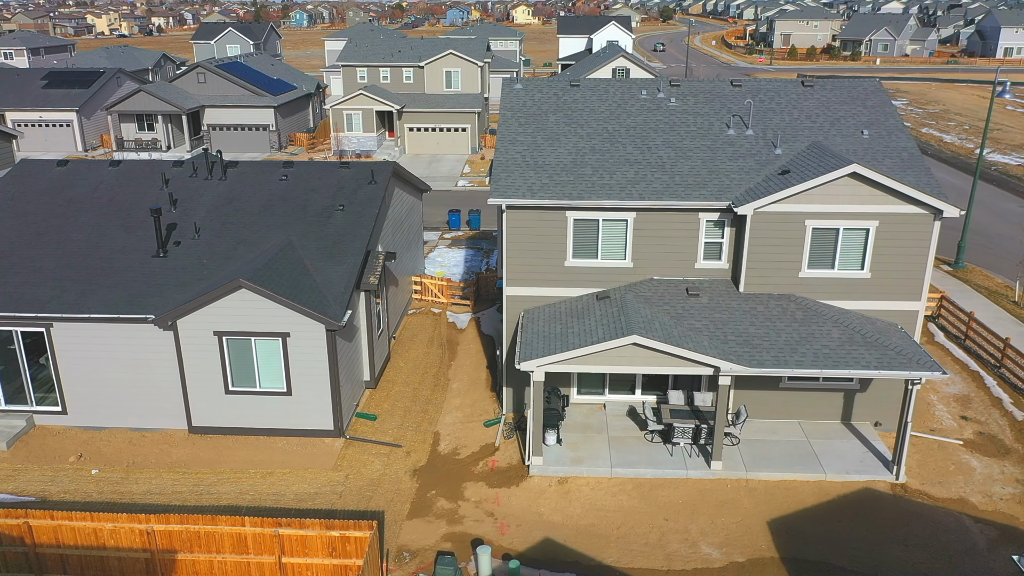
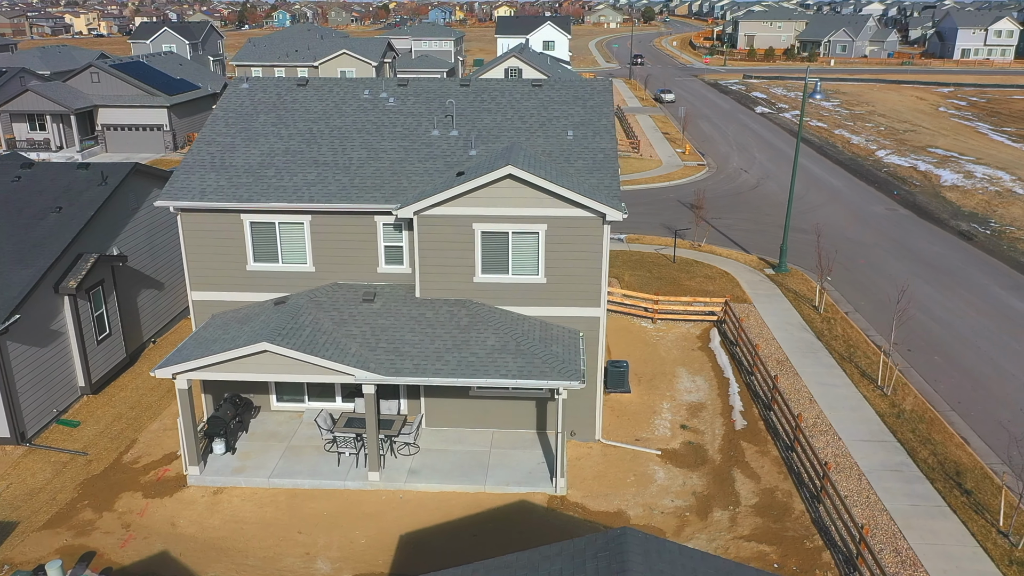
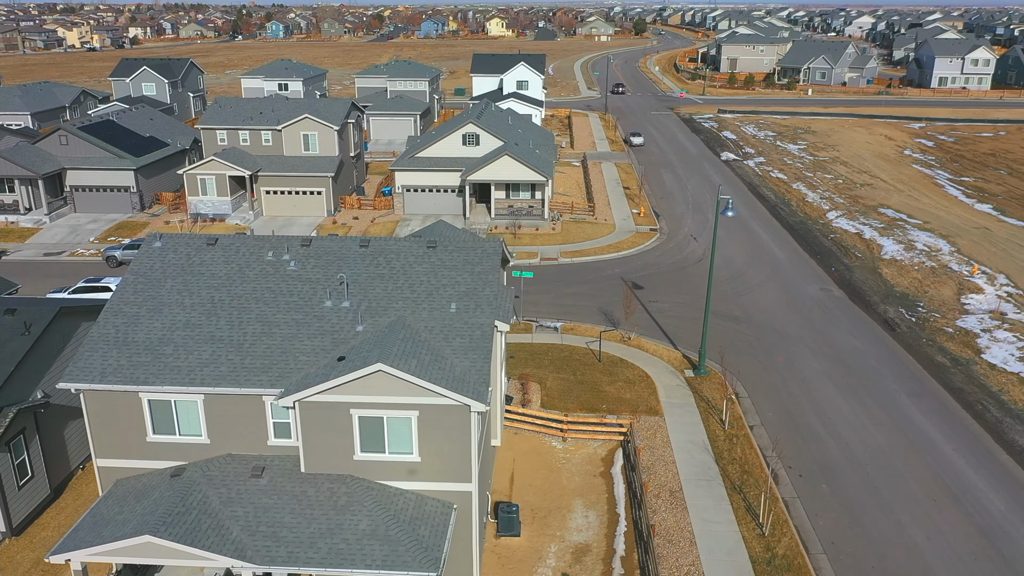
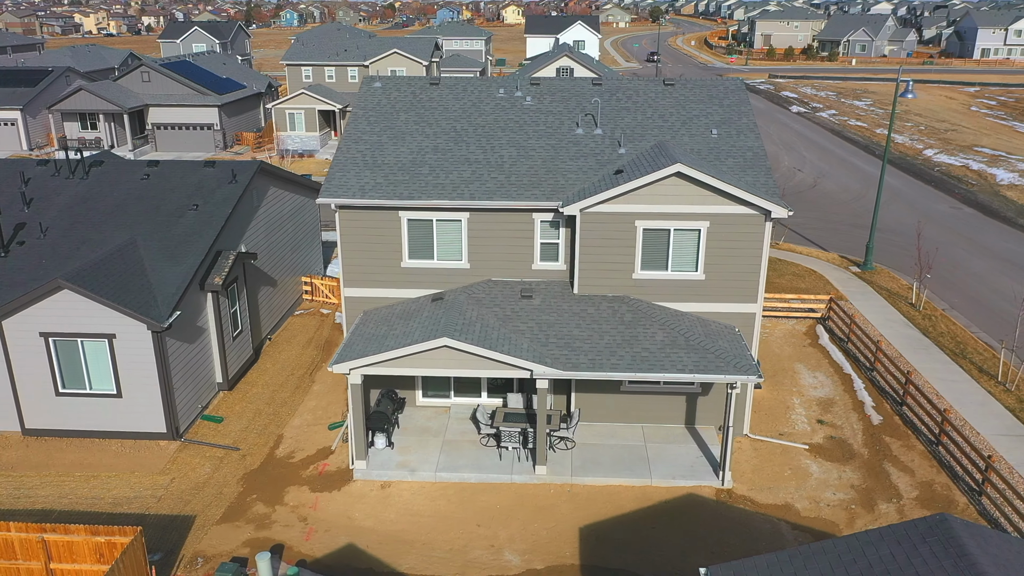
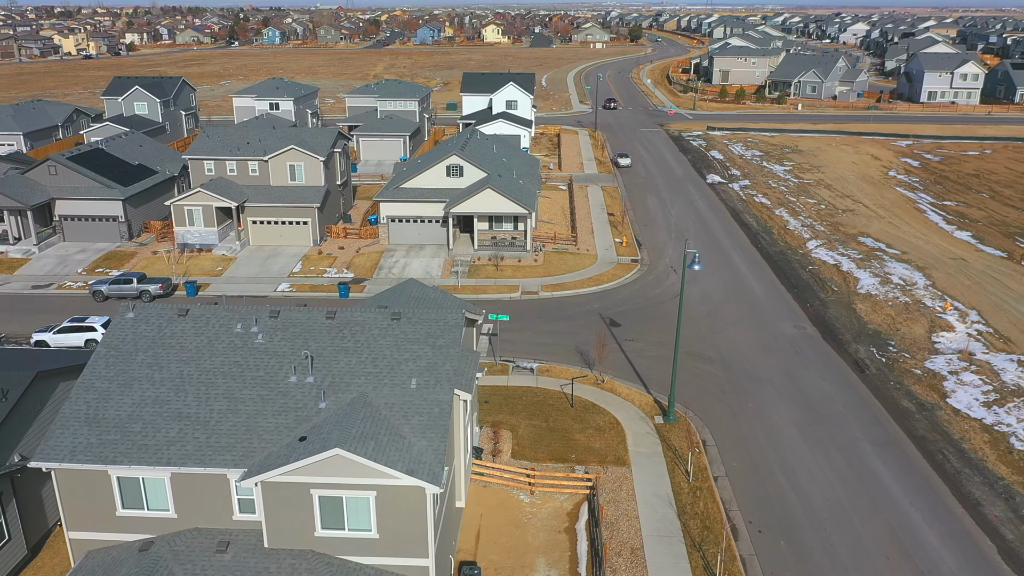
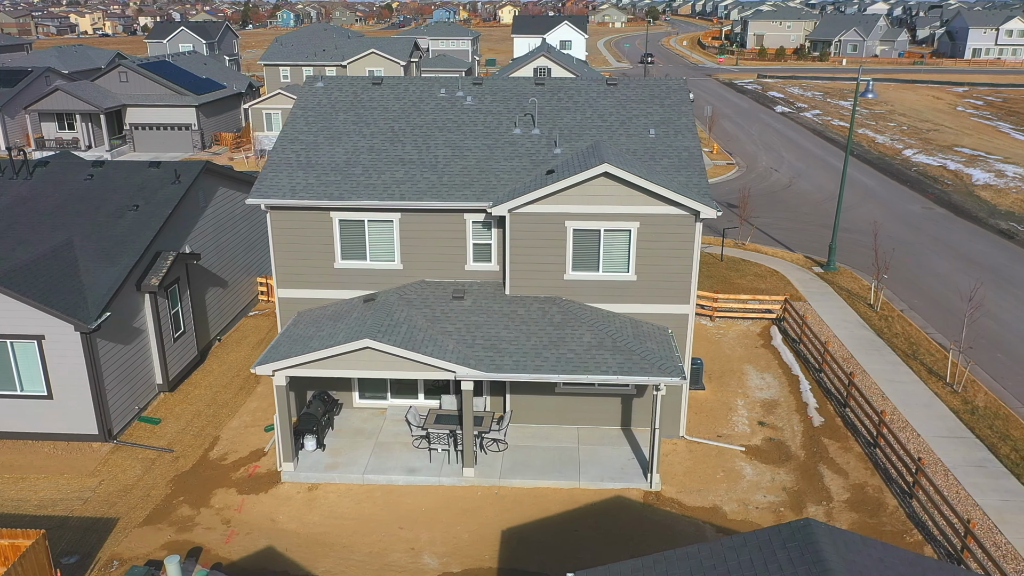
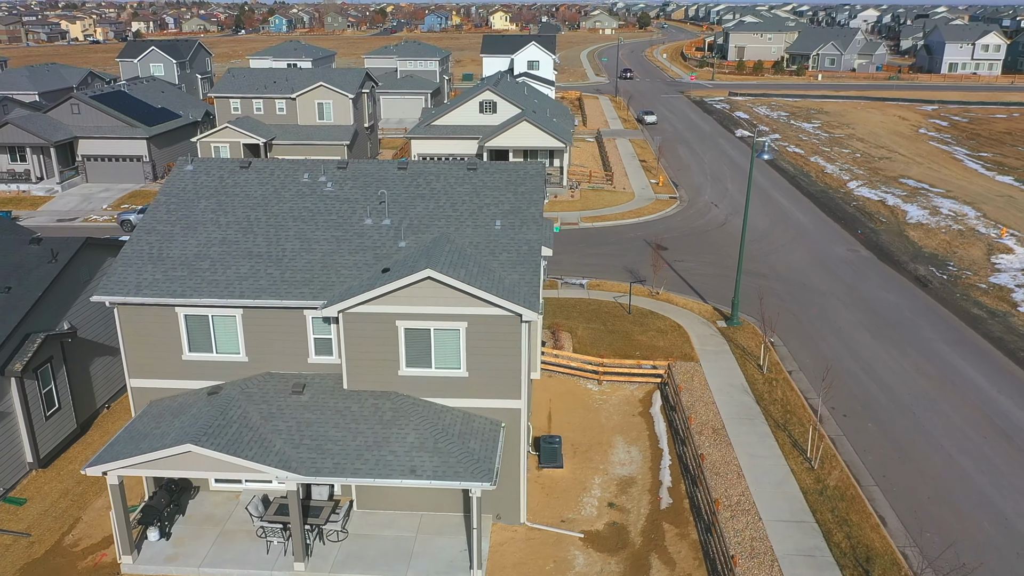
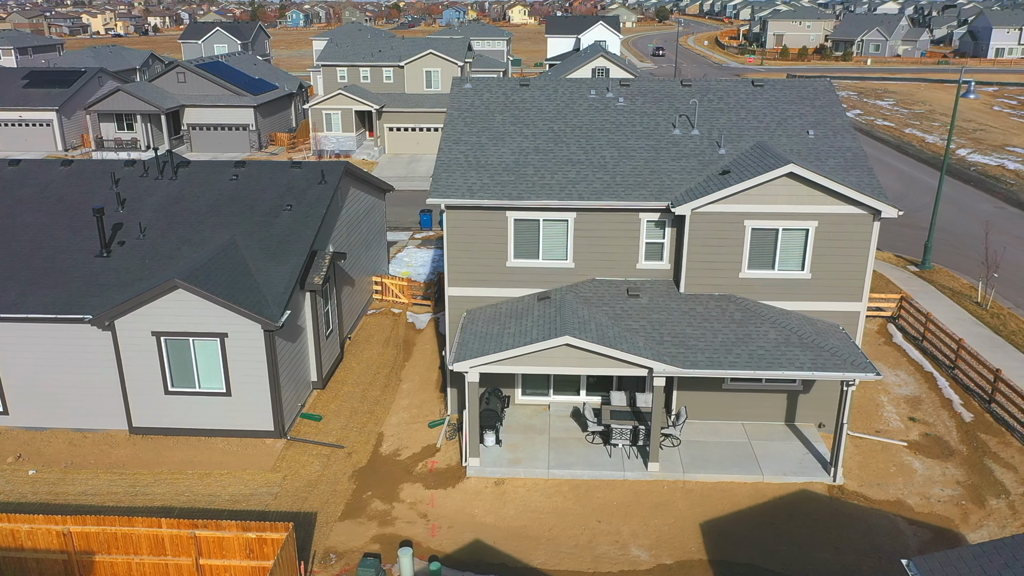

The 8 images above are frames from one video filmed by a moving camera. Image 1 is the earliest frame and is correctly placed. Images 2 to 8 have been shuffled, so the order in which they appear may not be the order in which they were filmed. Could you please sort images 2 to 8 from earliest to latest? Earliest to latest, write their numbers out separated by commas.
8, 4, 6, 2, 7, 3, 5
